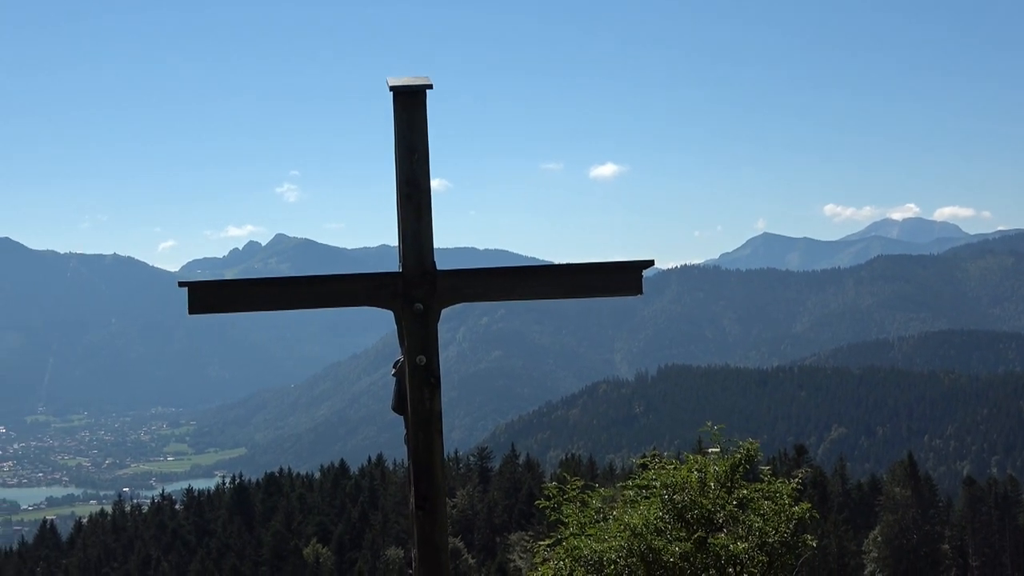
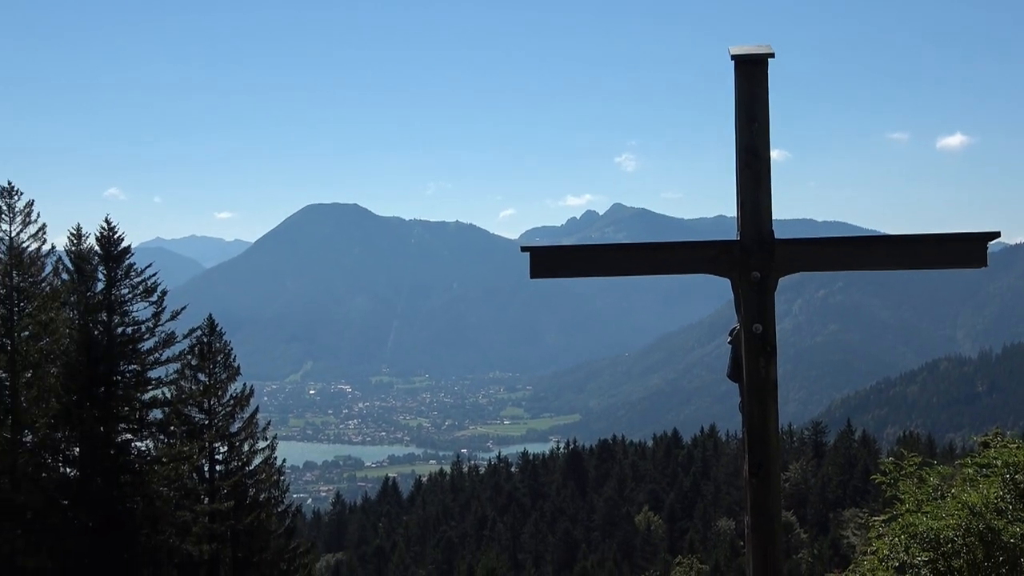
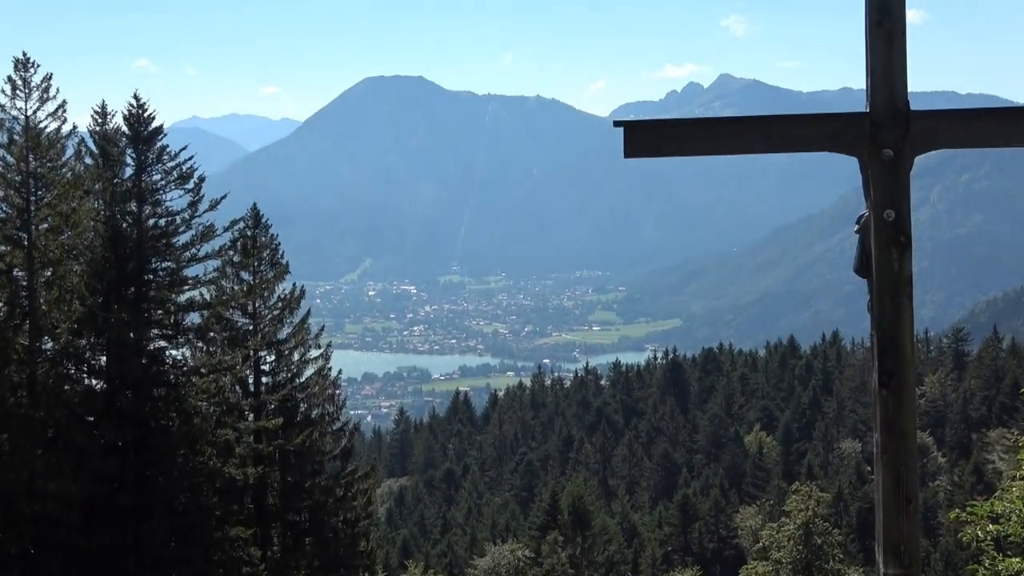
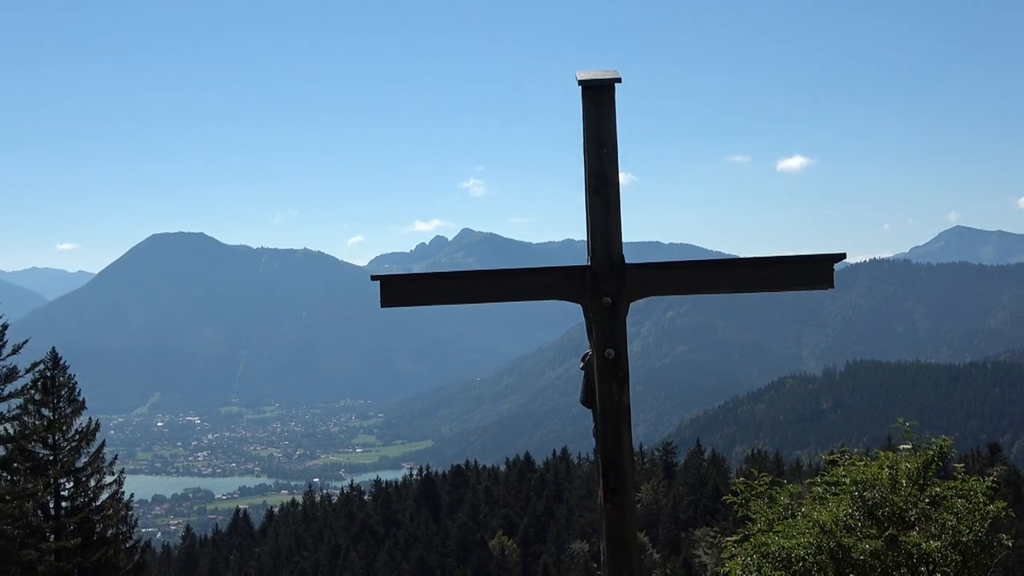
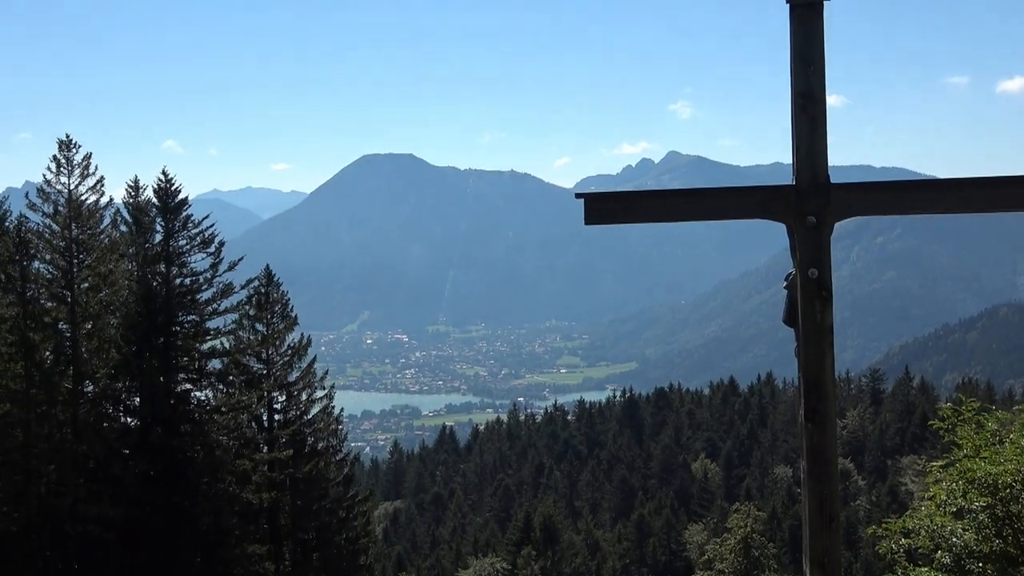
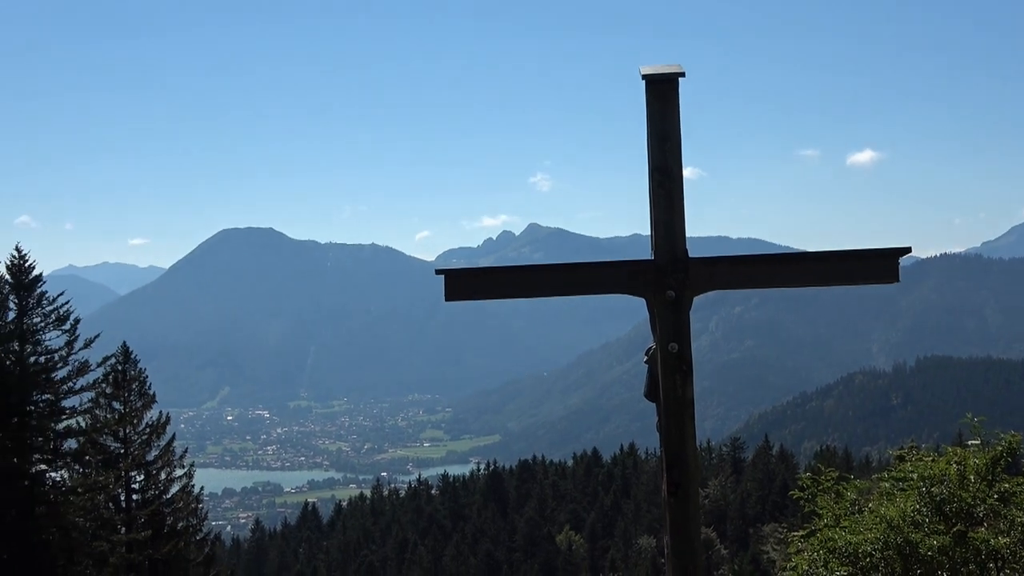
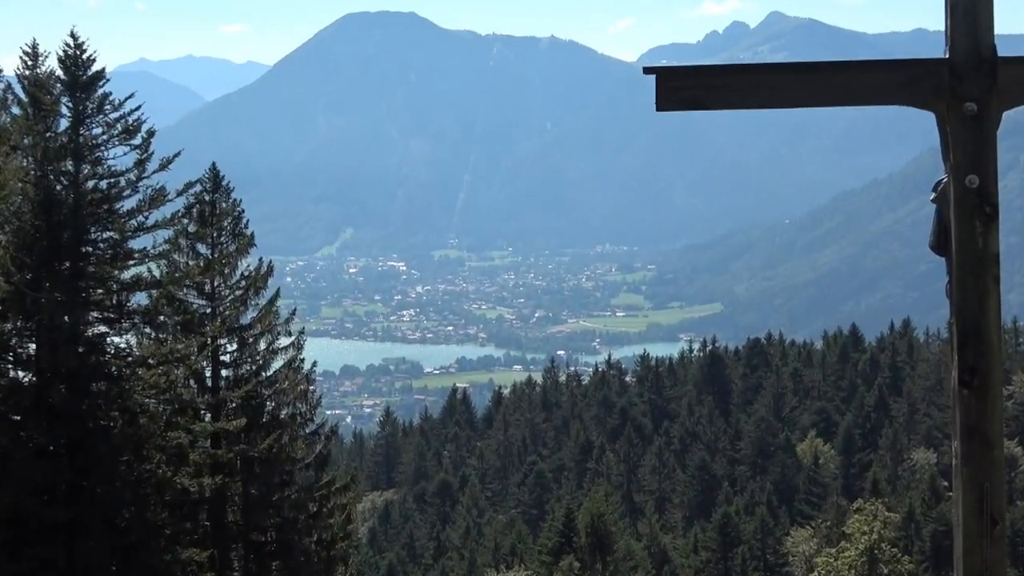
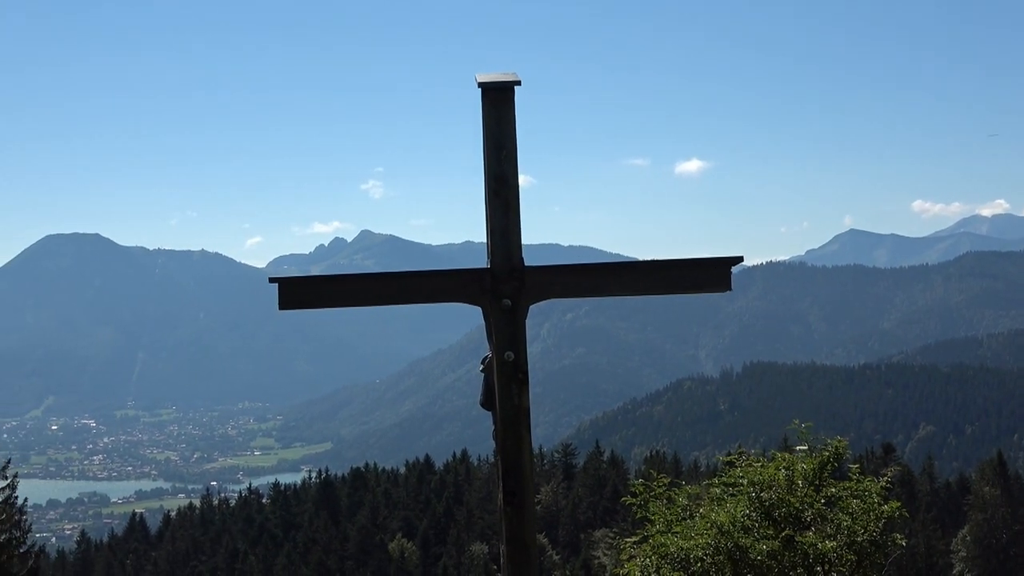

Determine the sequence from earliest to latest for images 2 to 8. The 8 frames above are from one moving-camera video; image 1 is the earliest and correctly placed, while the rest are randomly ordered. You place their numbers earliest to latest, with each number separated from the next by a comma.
8, 4, 6, 2, 5, 3, 7
